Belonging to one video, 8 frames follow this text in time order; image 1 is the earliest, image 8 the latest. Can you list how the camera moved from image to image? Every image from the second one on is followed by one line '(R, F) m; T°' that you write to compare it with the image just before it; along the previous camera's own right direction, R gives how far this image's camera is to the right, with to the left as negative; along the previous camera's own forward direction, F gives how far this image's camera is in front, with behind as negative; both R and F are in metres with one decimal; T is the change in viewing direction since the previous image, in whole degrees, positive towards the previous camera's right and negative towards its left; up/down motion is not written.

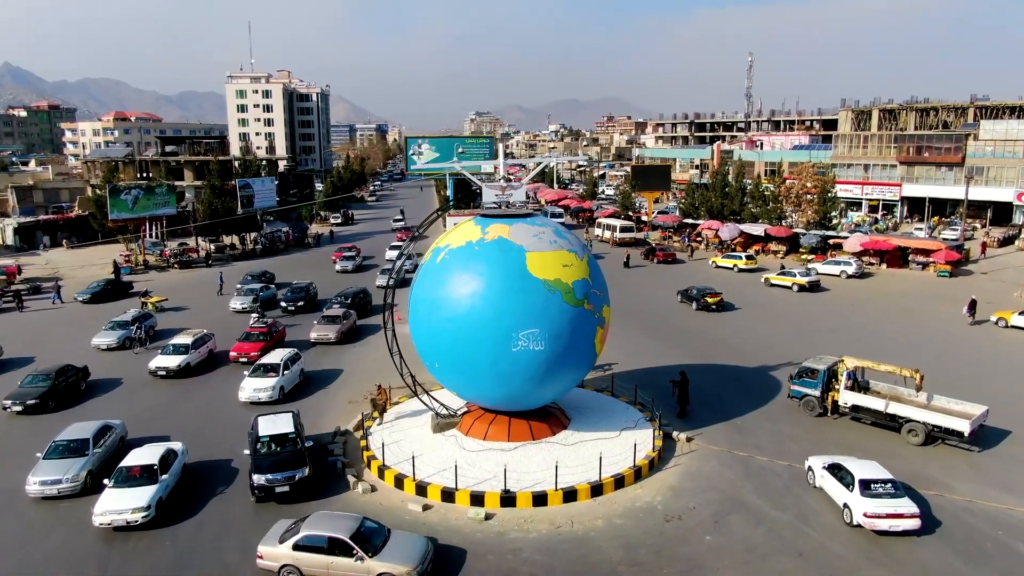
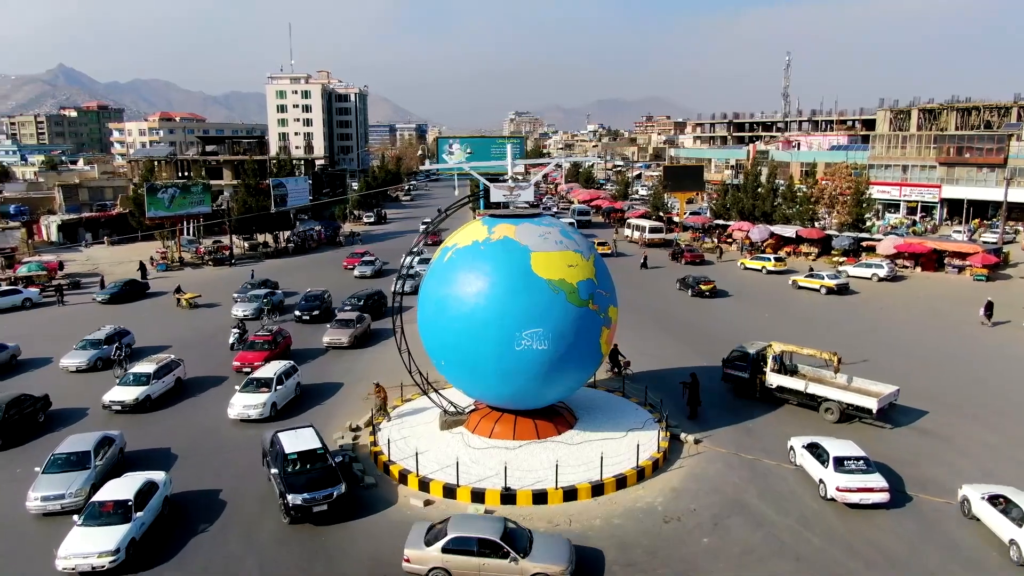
(+0.6, -0.1) m; -3°
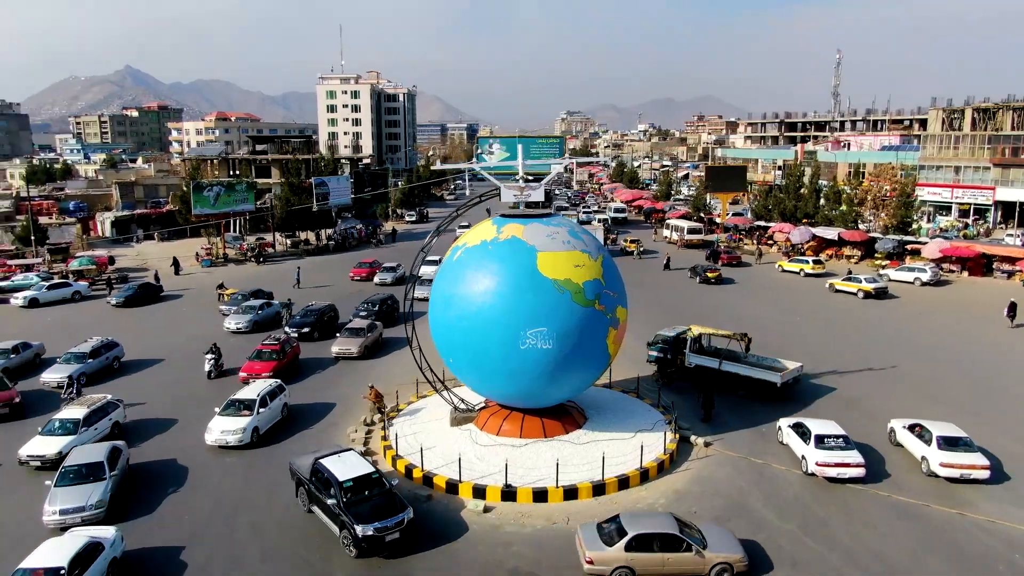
(+0.7, -0.1) m; -3°
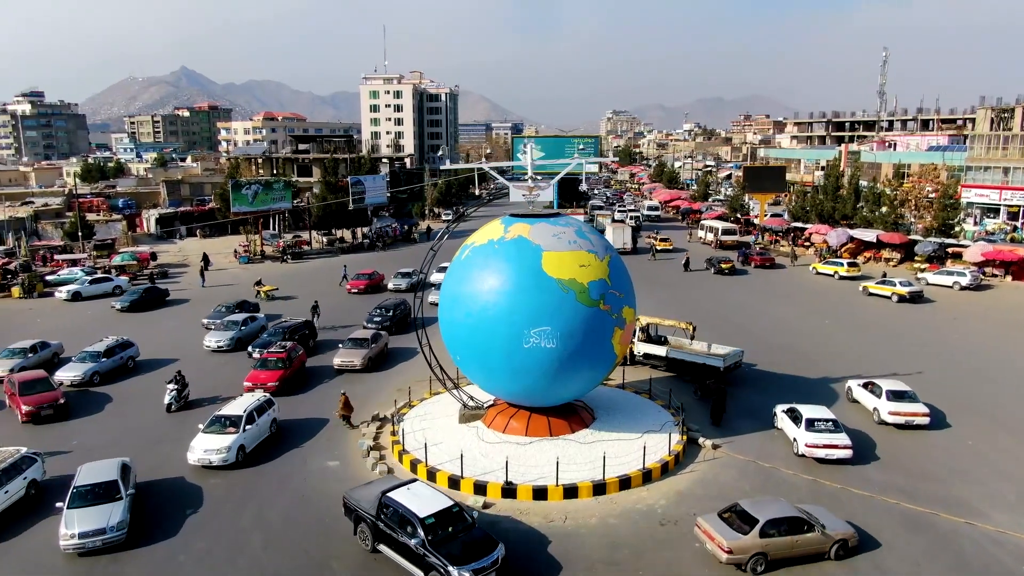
(+0.7, -0.1) m; -3°
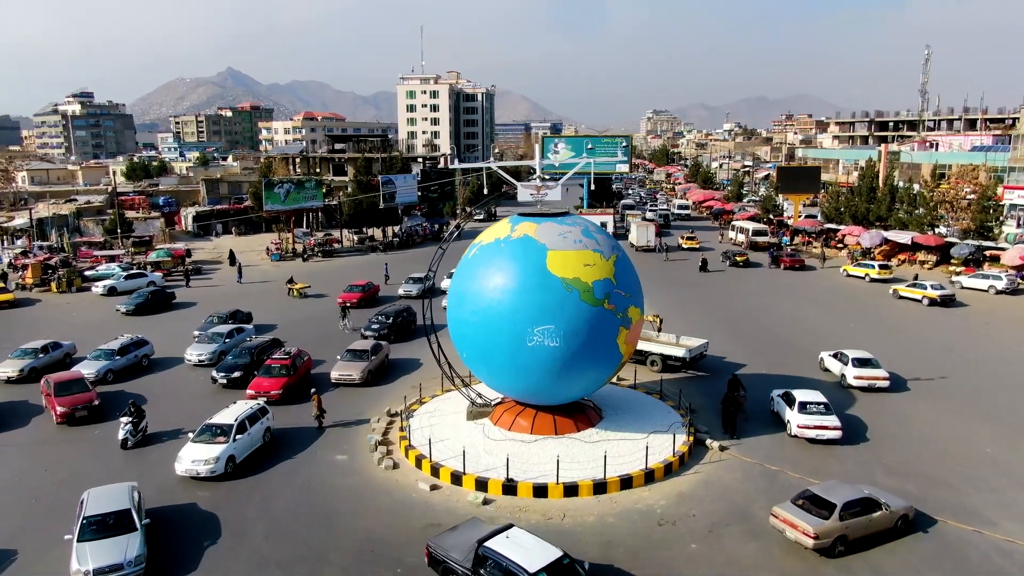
(+0.6, -0.1) m; -2°
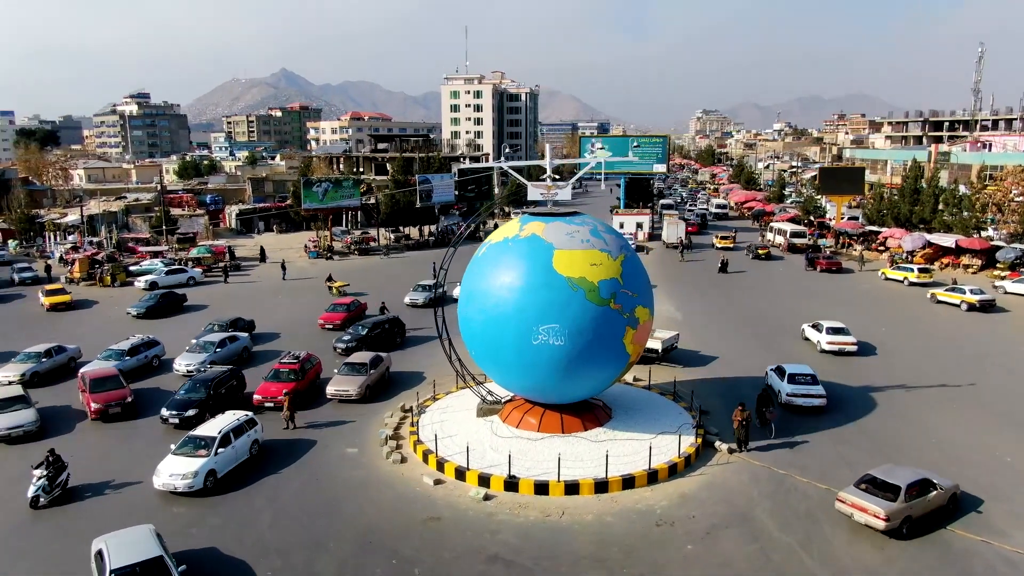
(+0.7, -0.1) m; -3°
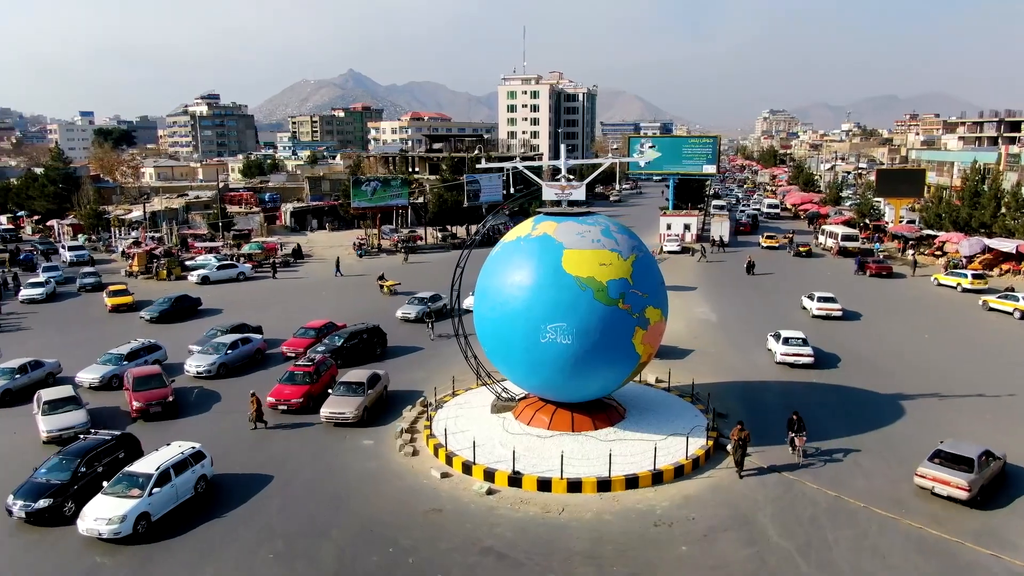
(+0.9, -0.2) m; -4°
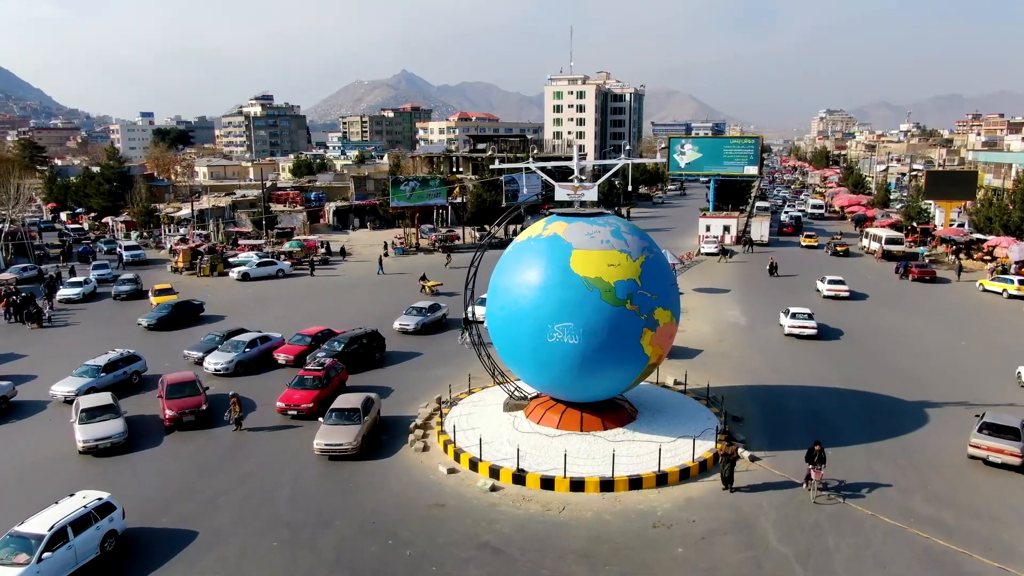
(+0.7, -0.1) m; -3°
